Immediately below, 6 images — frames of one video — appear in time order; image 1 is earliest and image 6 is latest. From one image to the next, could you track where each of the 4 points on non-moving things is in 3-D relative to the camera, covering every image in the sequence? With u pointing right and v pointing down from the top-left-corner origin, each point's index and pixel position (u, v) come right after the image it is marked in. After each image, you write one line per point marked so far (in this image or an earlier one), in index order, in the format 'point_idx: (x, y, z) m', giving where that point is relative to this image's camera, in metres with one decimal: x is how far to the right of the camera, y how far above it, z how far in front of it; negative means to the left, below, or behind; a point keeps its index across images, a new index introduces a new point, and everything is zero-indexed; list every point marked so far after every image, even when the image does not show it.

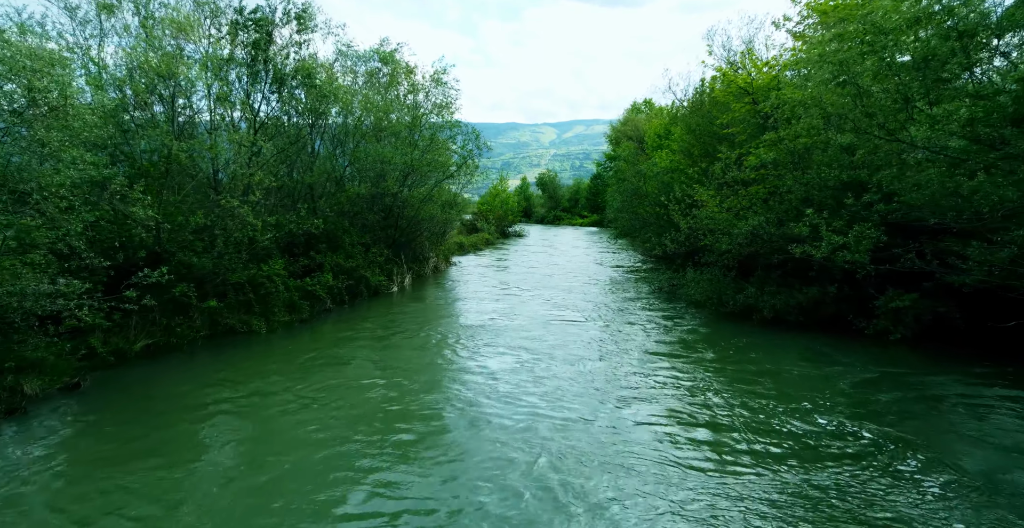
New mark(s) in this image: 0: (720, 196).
0: (+6.9, +2.2, +17.8) m
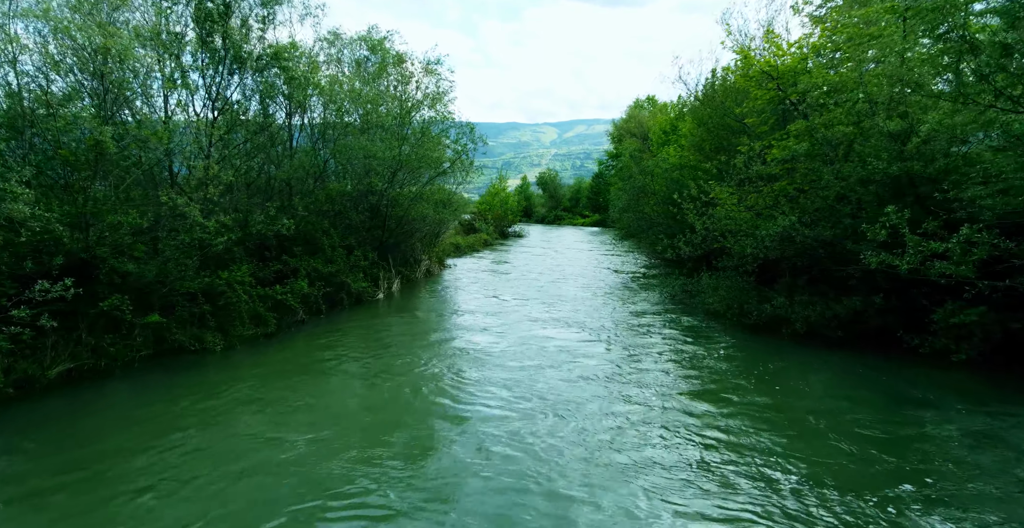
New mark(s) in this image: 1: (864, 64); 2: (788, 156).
0: (+6.8, +2.1, +15.9) m
1: (+8.9, +5.0, +13.6) m
2: (+7.4, +2.9, +14.6) m
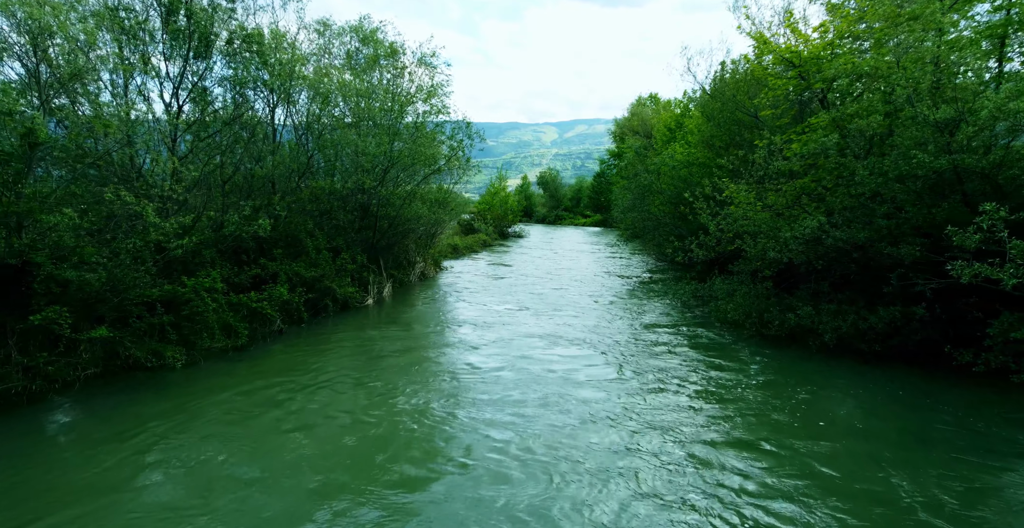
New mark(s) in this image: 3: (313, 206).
0: (+6.8, +2.0, +14.6) m
1: (+8.8, +4.9, +12.3) m
2: (+7.4, +2.8, +13.2) m
3: (-7.1, +2.1, +19.2) m
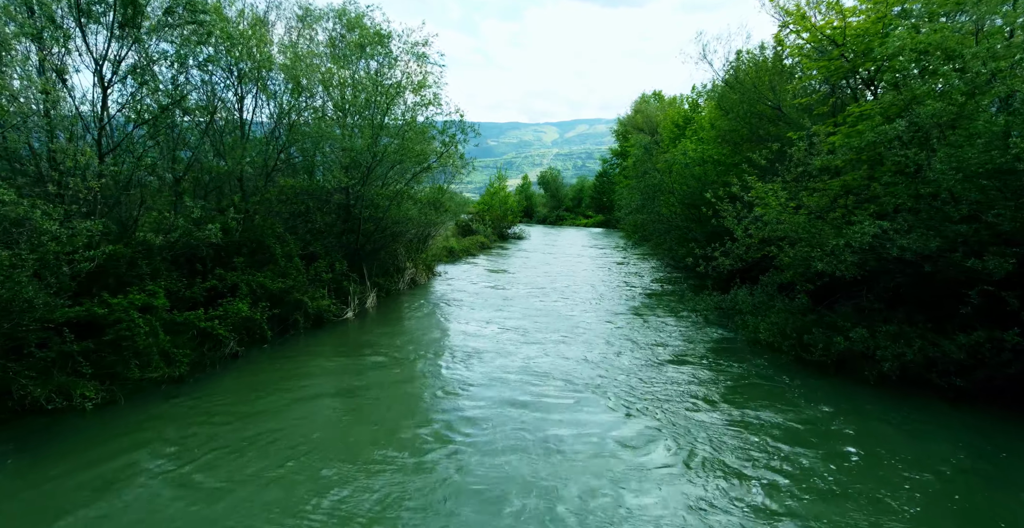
0: (+6.7, +1.7, +12.5) m
1: (+8.7, +4.6, +10.2) m
2: (+7.3, +2.6, +11.1) m
3: (-7.1, +1.8, +17.1) m
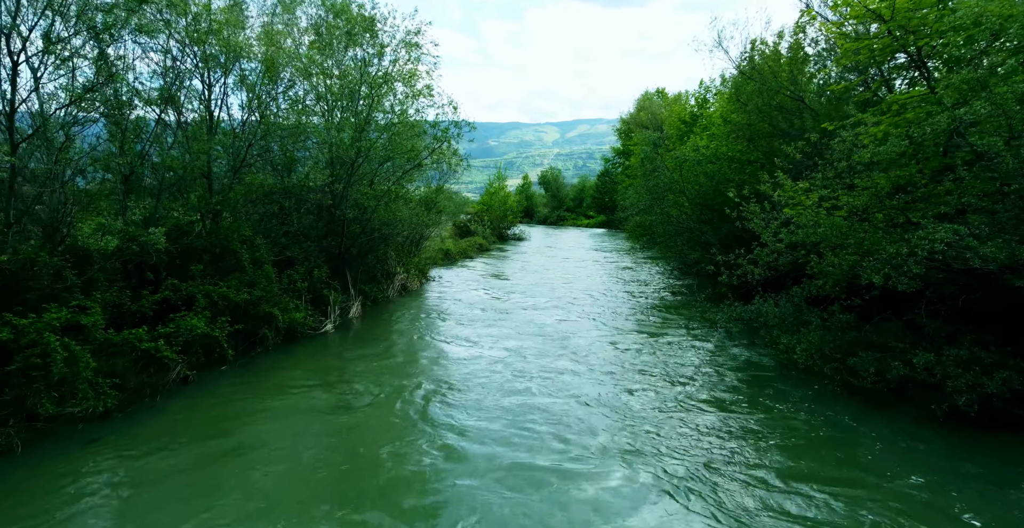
0: (+6.6, +1.5, +10.7) m
1: (+8.6, +4.4, +8.5) m
2: (+7.2, +2.4, +9.4) m
3: (-7.2, +1.6, +15.4) m
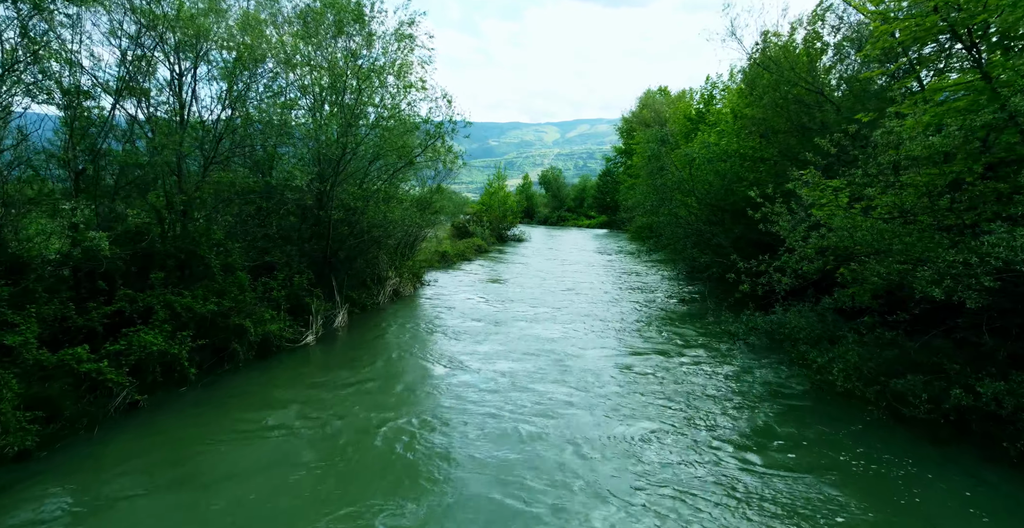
0: (+6.5, +1.4, +9.4) m
1: (+8.6, +4.3, +7.2) m
2: (+7.1, +2.2, +8.1) m
3: (-7.3, +1.5, +14.1) m
